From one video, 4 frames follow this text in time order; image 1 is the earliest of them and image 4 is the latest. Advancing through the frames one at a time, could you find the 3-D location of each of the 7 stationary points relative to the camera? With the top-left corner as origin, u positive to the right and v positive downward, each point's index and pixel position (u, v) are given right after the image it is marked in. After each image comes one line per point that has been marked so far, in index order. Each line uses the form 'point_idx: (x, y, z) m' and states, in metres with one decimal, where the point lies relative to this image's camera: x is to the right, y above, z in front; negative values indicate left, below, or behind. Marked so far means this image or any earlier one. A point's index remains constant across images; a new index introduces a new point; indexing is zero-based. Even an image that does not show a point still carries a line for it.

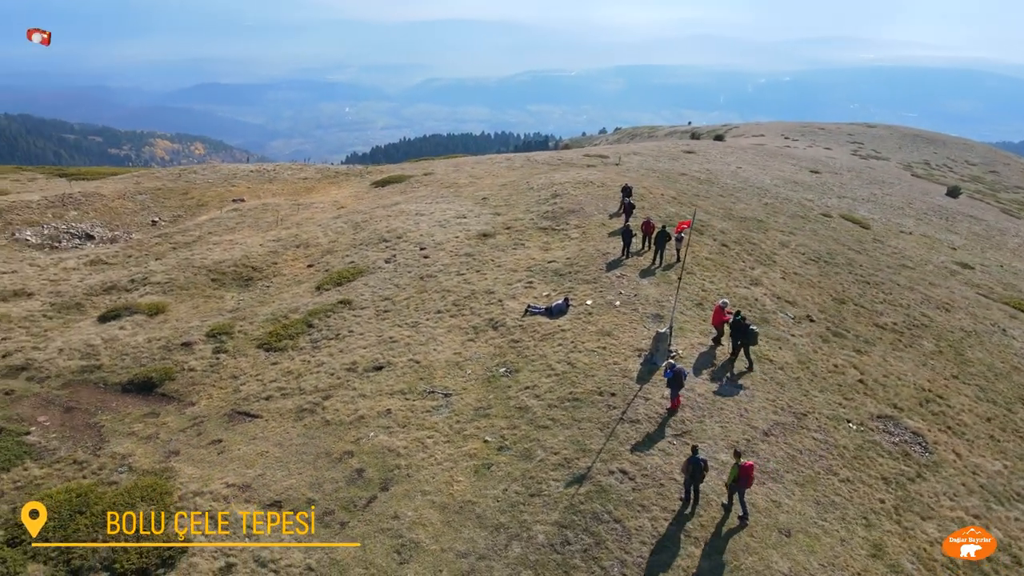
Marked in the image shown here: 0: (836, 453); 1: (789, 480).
0: (+8.4, -4.3, +19.2) m
1: (+6.7, -4.7, +18.0) m
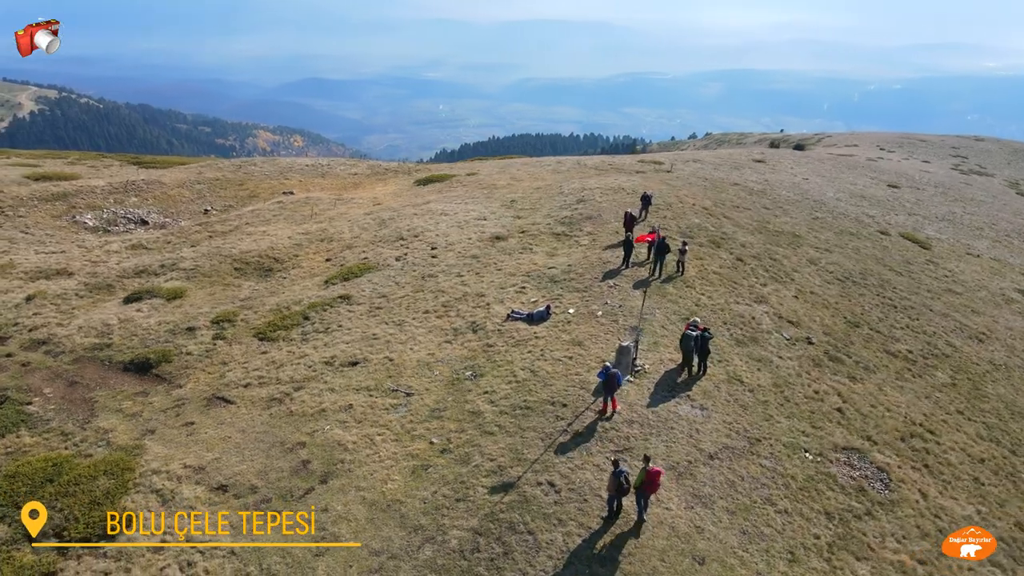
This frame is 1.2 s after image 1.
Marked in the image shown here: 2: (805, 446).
0: (+6.7, -4.9, +18.4) m
1: (+4.9, -5.2, +17.4) m
2: (+7.9, -4.3, +20.0) m
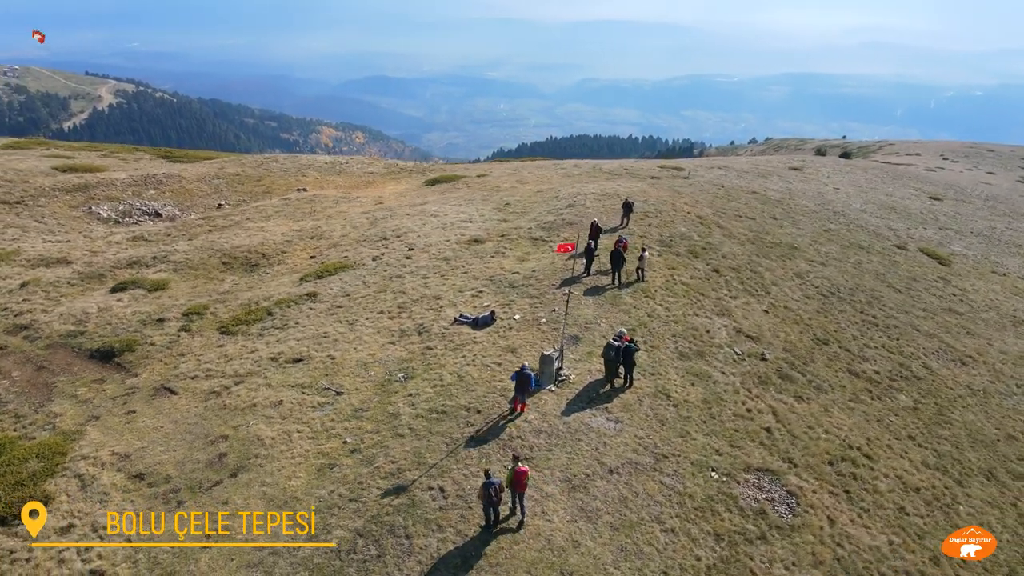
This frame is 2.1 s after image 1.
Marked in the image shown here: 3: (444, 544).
0: (+4.0, -5.2, +18.1) m
1: (+2.1, -5.5, +17.2) m
2: (+5.3, -4.7, +19.6) m
3: (-1.5, -5.8, +16.6) m
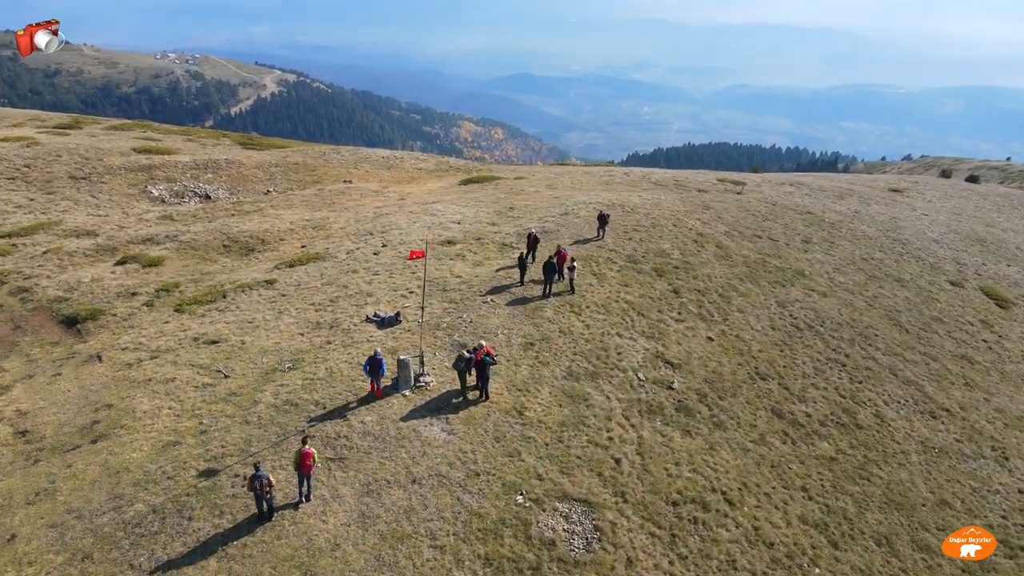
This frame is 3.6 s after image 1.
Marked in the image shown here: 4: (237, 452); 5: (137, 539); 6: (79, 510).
0: (-1.3, -5.6, +17.8) m
1: (-3.2, -5.7, +17.3) m
2: (+0.4, -5.2, +19.0) m
3: (-7.0, -5.7, +17.2) m
4: (-7.4, -4.5, +19.9) m
5: (-8.8, -5.9, +17.3) m
6: (-10.9, -5.6, +18.5) m
